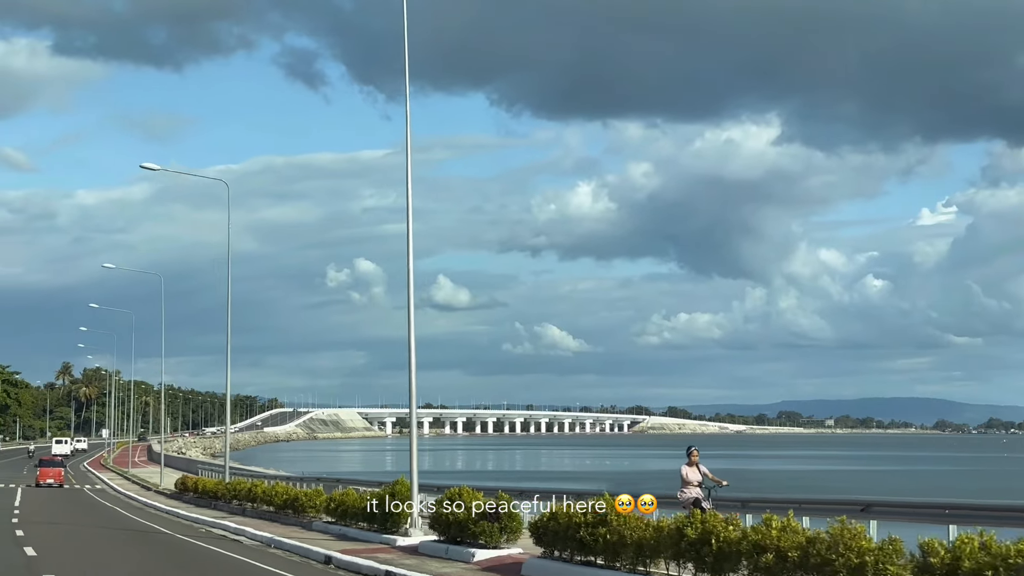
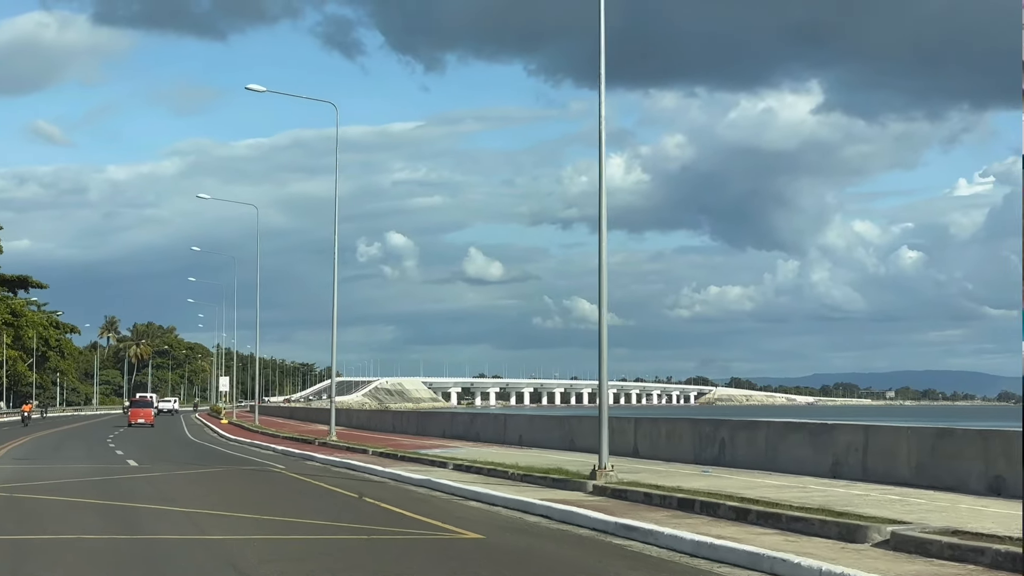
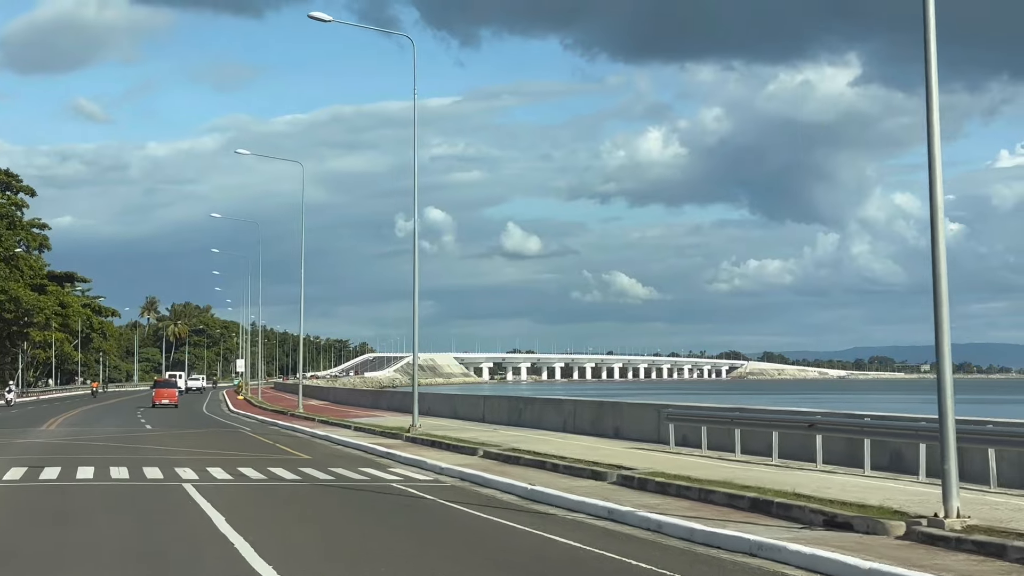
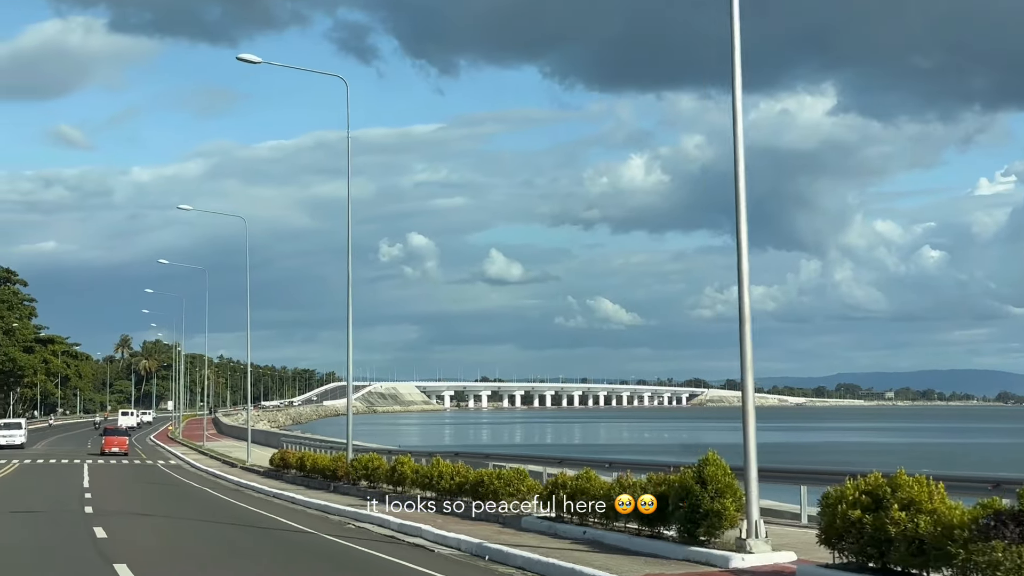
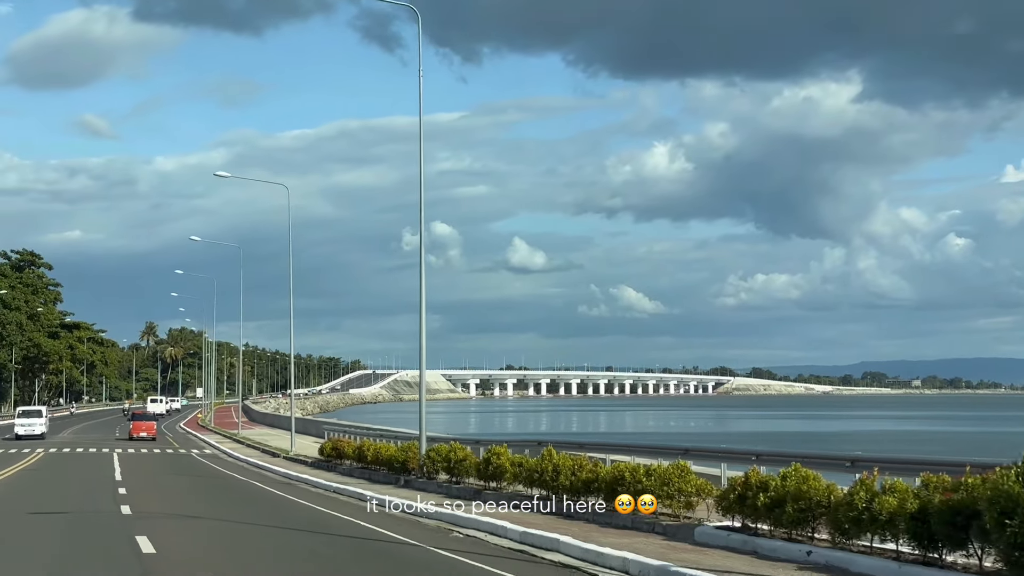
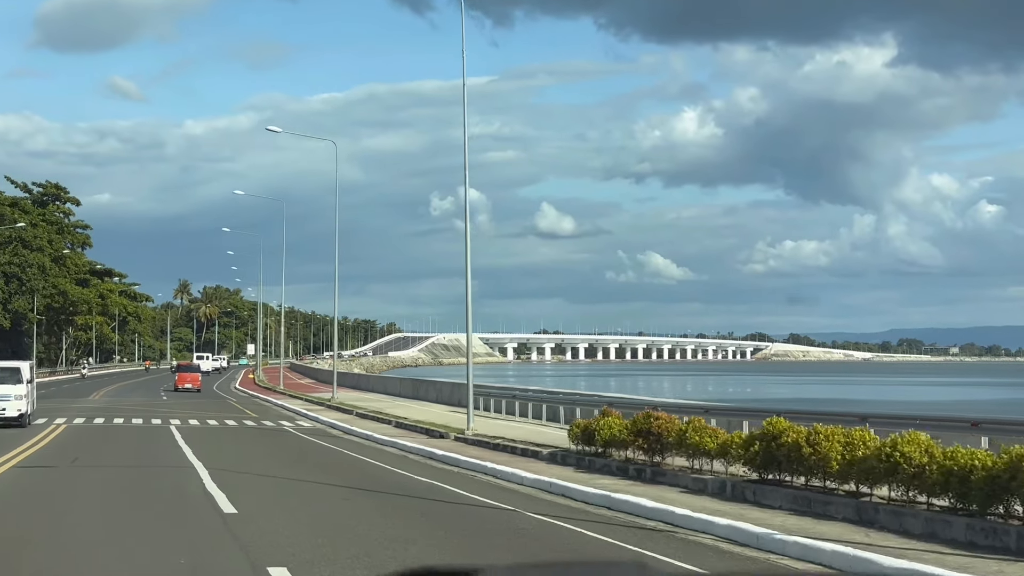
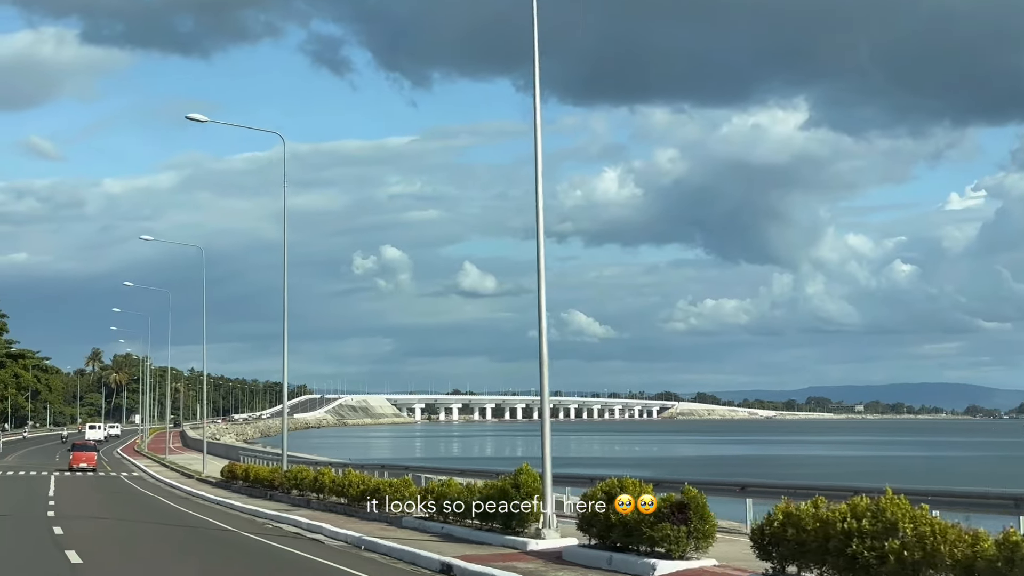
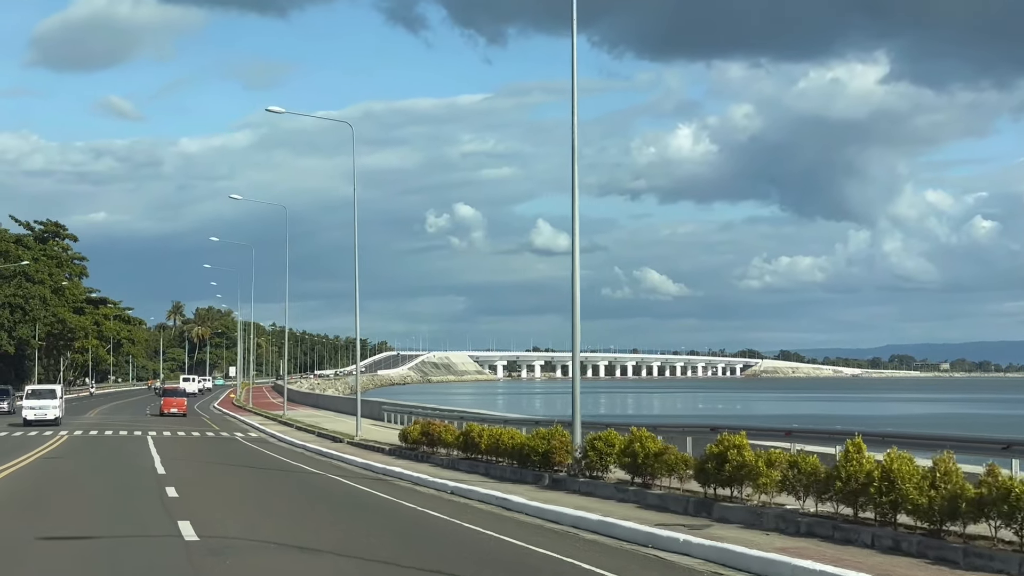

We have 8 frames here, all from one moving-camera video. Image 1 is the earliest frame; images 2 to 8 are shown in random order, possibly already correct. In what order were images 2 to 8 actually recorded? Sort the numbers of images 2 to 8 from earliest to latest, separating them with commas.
7, 4, 5, 8, 6, 3, 2
